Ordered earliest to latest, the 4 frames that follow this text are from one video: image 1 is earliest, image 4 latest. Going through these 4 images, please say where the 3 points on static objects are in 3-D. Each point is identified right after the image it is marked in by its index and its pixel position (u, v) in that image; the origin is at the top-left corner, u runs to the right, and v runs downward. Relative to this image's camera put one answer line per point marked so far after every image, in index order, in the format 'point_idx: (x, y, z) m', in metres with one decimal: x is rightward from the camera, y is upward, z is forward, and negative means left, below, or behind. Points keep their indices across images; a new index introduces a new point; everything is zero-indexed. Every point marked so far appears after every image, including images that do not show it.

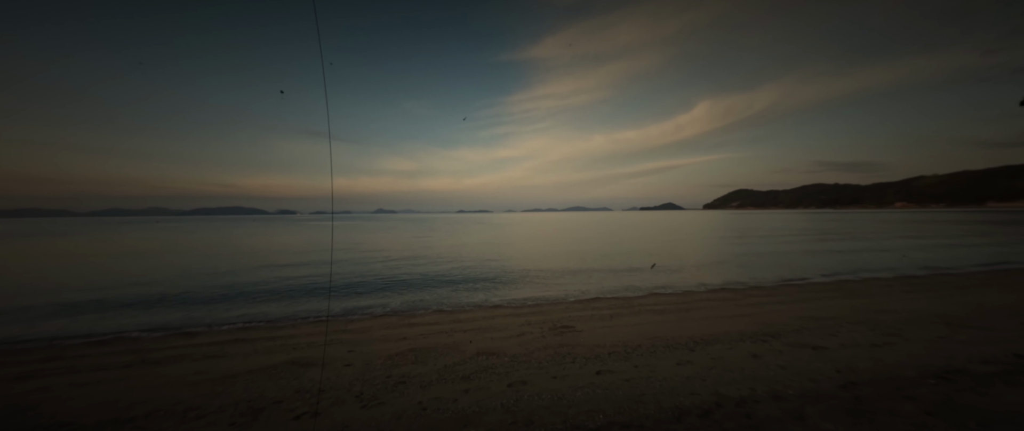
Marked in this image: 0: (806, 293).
0: (+11.9, -3.2, +11.9) m
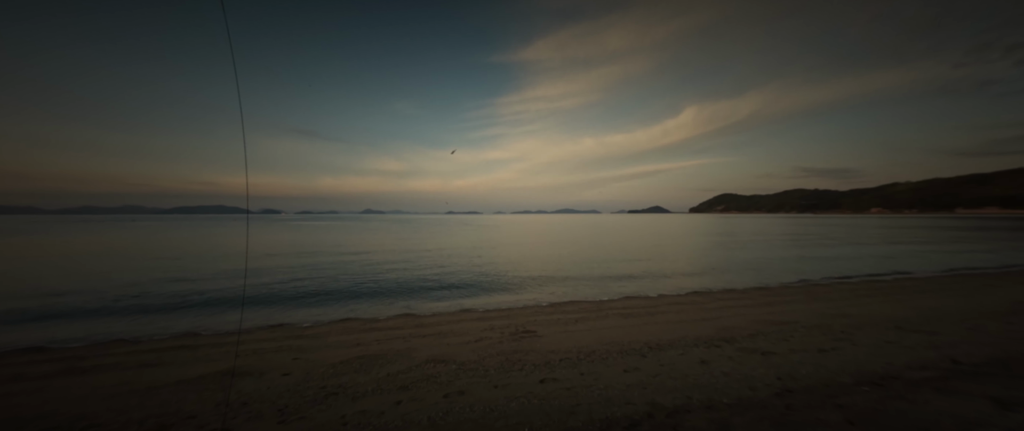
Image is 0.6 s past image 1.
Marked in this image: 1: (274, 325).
0: (+10.7, -3.4, +12.1) m
1: (-7.4, -3.5, +9.3) m
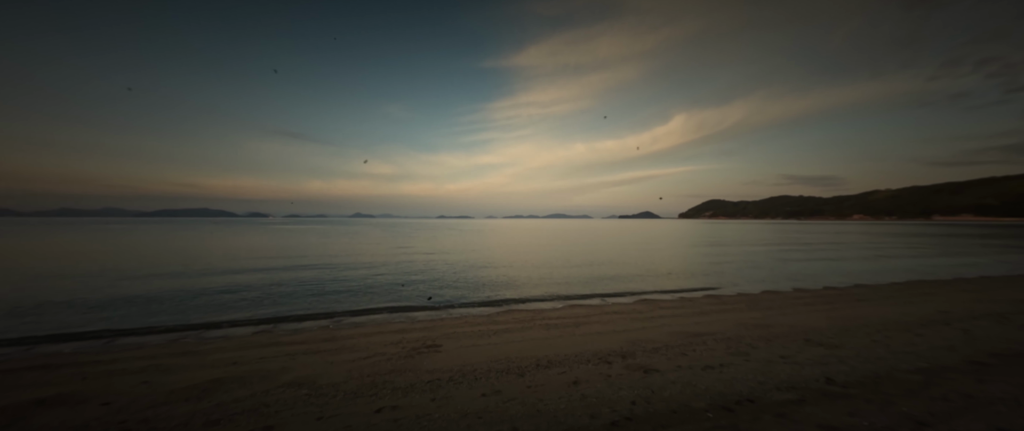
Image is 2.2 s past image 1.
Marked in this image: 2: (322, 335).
0: (+8.3, -3.7, +12.1) m
1: (-9.7, -3.6, +8.5) m
2: (-5.8, -3.5, +8.8) m
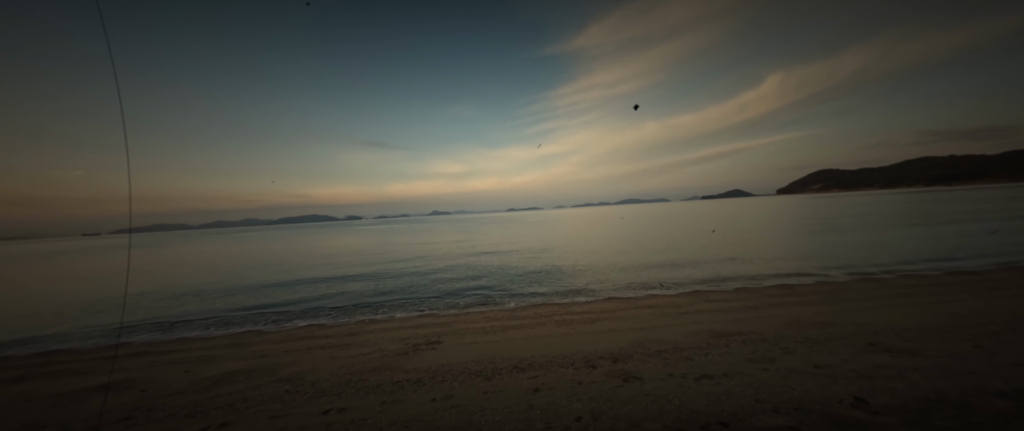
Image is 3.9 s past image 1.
0: (+9.0, -2.9, +10.2) m
1: (-9.3, -4.0, +10.0) m
2: (-5.4, -3.6, +9.6) m
